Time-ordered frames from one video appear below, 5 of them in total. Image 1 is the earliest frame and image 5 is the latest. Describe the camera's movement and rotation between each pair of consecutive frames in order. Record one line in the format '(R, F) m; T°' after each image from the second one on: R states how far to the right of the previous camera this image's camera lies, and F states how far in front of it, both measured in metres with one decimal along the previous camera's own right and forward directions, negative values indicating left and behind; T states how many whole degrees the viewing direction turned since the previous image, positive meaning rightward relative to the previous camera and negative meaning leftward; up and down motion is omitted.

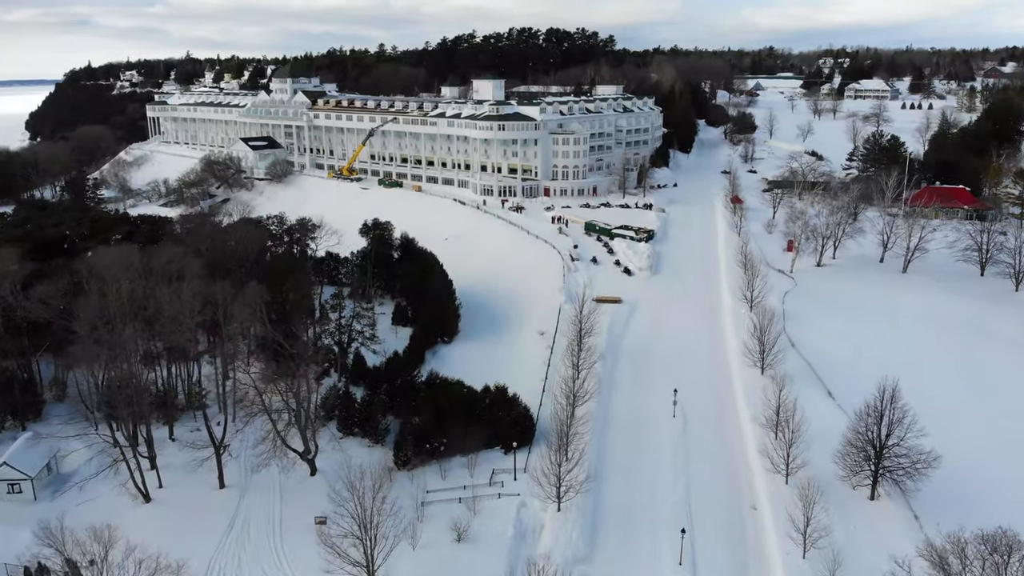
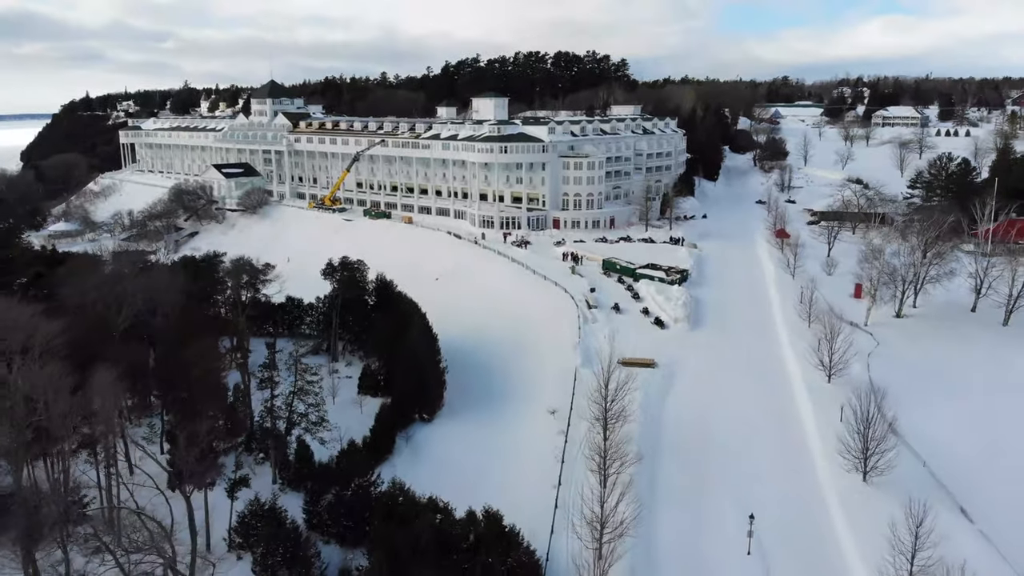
(+0.3, +10.4) m; -1°
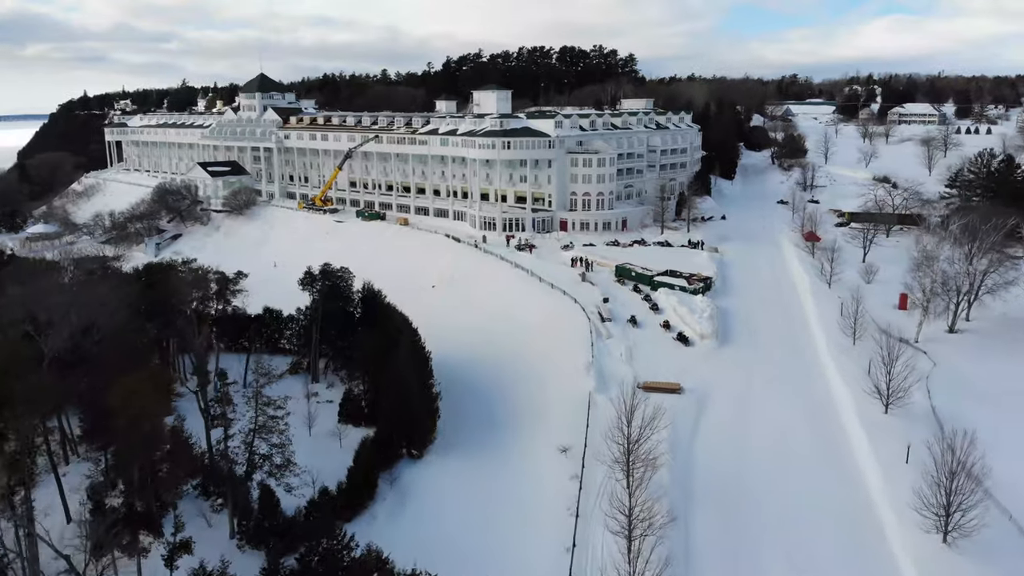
(0.0, +4.8) m; 0°
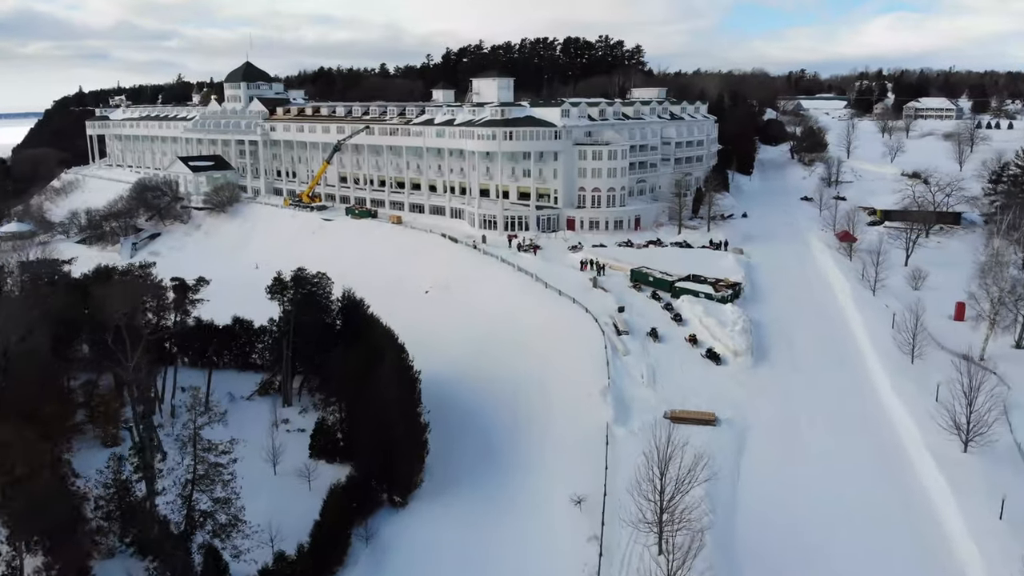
(0.0, +4.9) m; 0°
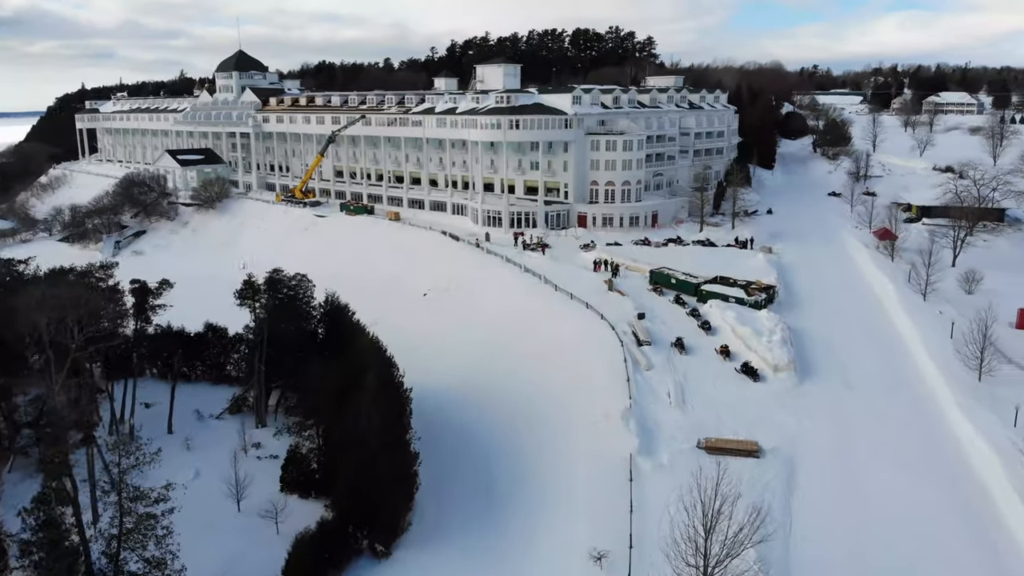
(0.0, +4.0) m; 0°
